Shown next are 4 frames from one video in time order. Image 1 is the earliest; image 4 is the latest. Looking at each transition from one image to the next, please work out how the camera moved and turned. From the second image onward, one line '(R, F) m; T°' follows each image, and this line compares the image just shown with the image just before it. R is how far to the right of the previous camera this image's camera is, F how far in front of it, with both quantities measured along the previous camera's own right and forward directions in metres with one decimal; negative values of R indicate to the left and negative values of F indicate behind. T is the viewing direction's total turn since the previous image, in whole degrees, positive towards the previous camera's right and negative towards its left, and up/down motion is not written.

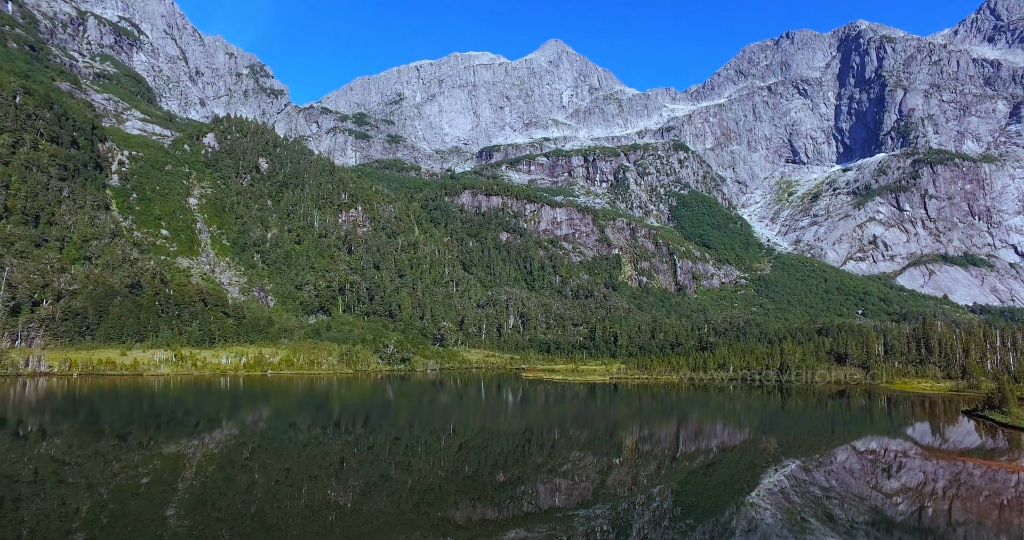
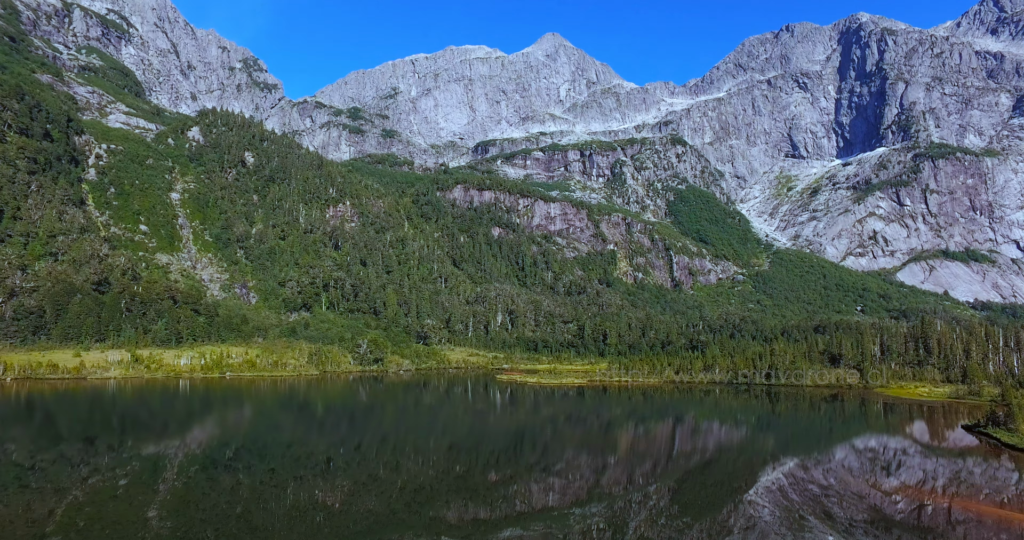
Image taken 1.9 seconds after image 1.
(+0.8, +1.1) m; 0°
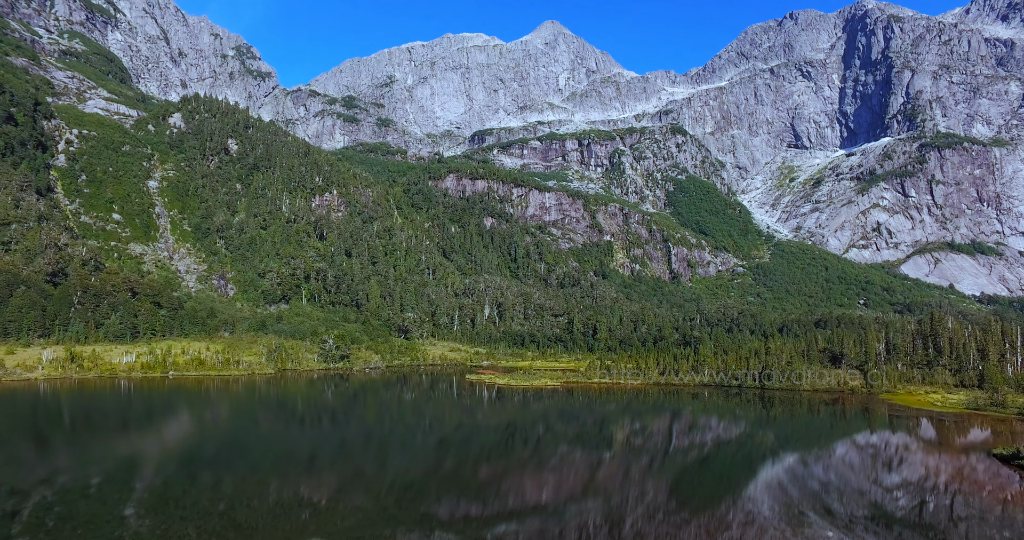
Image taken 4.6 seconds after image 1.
(+0.9, +1.7) m; 0°
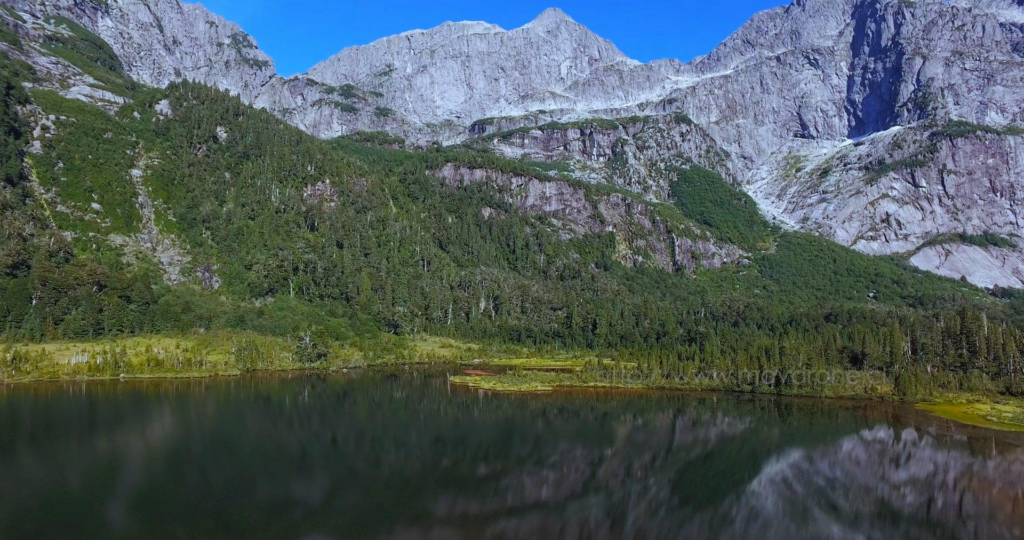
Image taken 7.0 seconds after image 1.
(+0.4, +1.8) m; 0°
